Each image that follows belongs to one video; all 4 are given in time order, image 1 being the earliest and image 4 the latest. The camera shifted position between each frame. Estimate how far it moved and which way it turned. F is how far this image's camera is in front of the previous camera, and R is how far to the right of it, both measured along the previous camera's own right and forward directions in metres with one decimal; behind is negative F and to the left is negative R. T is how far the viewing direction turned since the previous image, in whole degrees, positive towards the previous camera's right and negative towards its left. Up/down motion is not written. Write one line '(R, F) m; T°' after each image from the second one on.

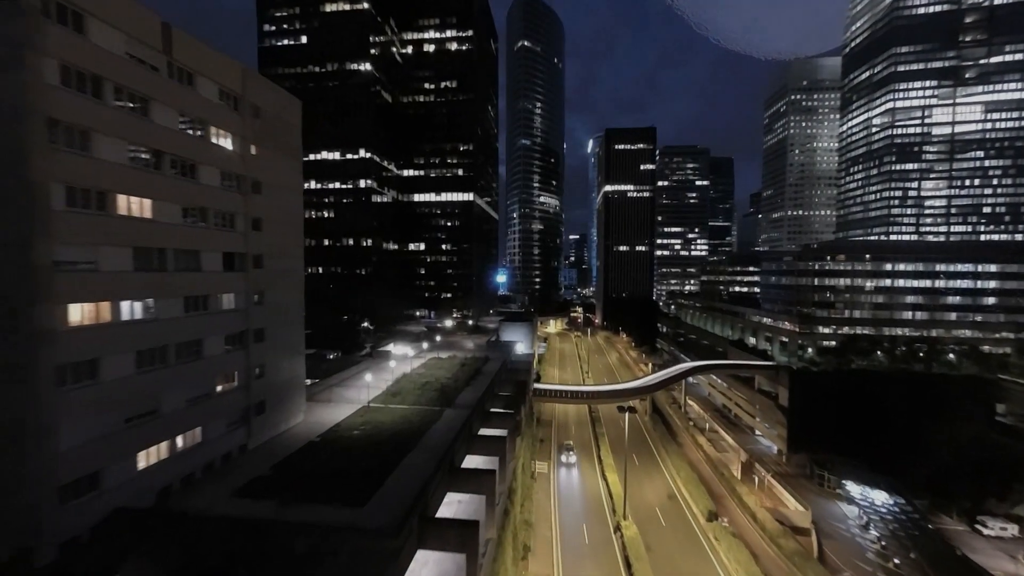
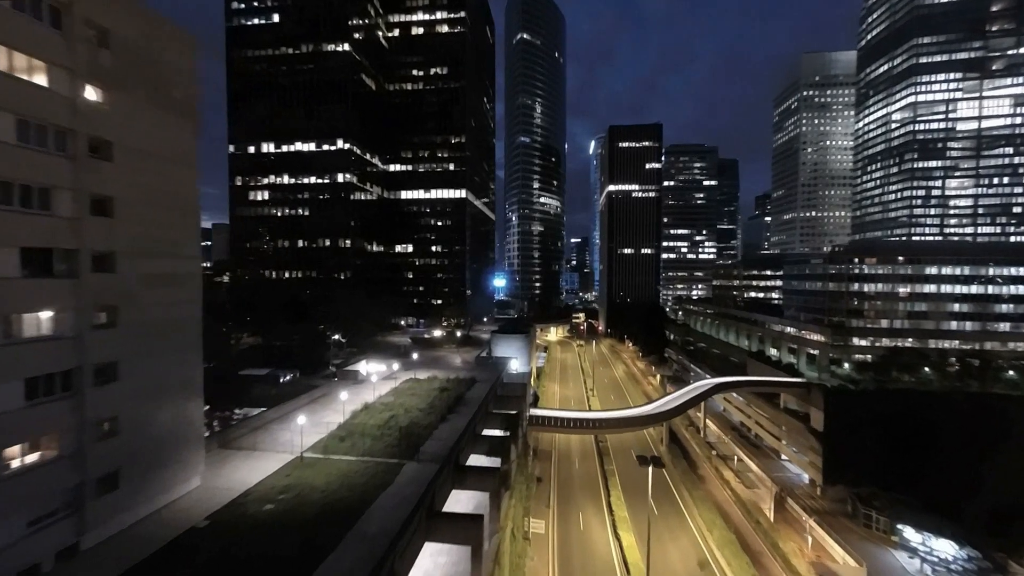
(+0.6, +5.4) m; 0°
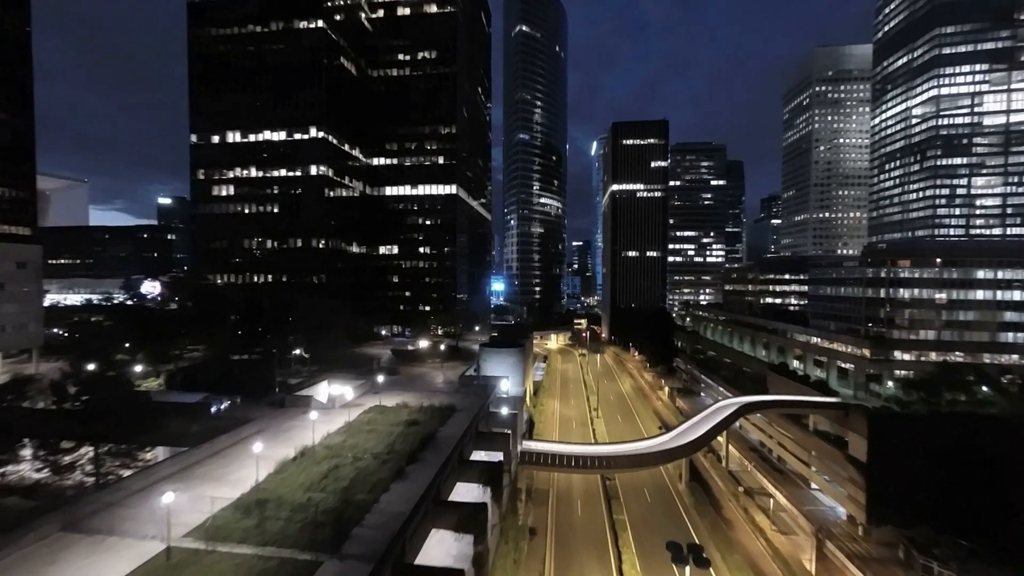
(+0.7, +5.1) m; 0°
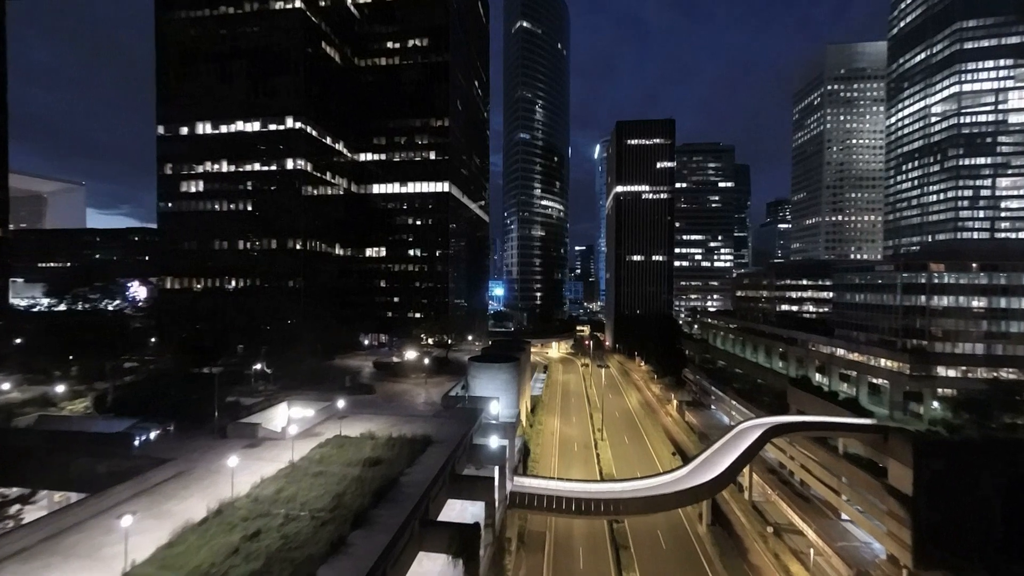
(+0.6, +3.9) m; 0°
